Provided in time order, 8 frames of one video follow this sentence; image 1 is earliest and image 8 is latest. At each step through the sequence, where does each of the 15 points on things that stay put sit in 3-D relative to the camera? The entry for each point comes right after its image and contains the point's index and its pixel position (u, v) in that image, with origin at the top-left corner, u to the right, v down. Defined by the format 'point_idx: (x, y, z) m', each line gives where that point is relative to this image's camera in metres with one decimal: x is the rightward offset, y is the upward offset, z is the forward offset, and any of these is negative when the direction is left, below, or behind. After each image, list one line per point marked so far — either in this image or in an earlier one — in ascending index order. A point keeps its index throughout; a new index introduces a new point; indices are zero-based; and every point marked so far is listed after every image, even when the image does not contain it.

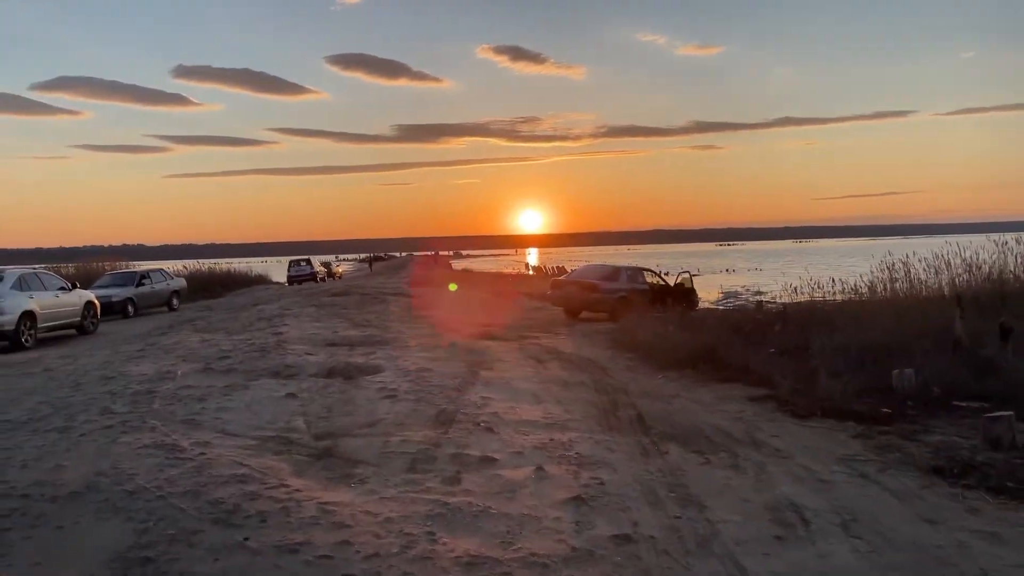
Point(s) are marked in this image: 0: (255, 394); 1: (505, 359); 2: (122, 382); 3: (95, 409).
0: (-3.0, -1.3, +9.5) m
1: (-0.1, -1.2, +13.3) m
2: (-5.3, -1.3, +10.8) m
3: (-4.6, -1.3, +8.8) m
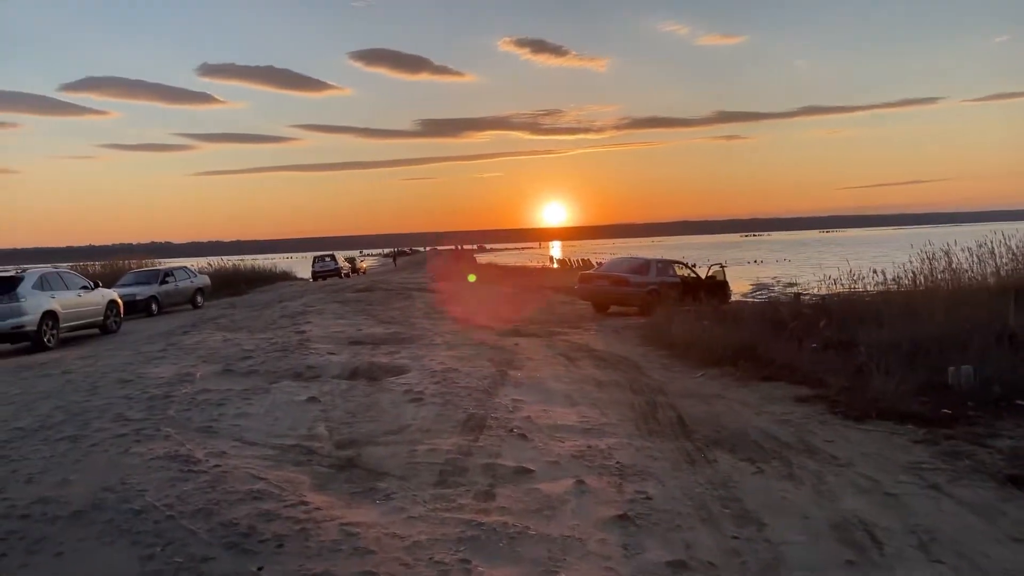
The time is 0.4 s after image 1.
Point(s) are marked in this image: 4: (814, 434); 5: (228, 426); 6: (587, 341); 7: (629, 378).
0: (-2.7, -1.3, +9.0) m
1: (+0.4, -1.1, +12.8) m
2: (-4.9, -1.3, +10.4) m
3: (-4.2, -1.3, +8.4) m
4: (+3.0, -1.5, +8.0) m
5: (-2.8, -1.3, +7.8) m
6: (+1.4, -1.0, +15.3) m
7: (+1.6, -1.3, +11.1) m
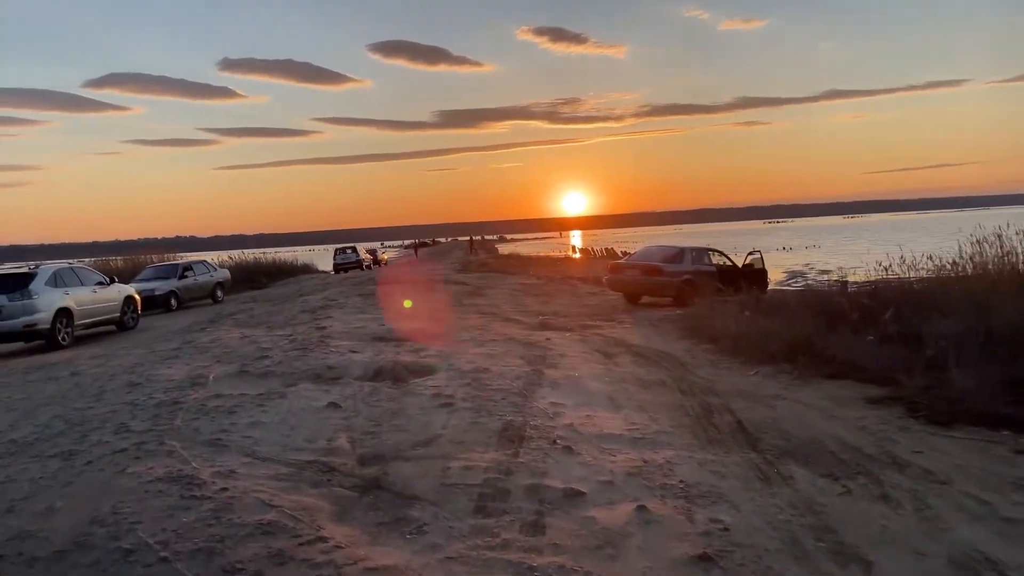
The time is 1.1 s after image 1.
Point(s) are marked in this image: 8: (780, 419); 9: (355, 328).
0: (-2.3, -1.2, +8.2) m
1: (+0.9, -1.0, +11.9) m
2: (-4.4, -1.2, +9.7) m
3: (-3.9, -1.3, +7.6) m
4: (+3.4, -1.4, +7.0) m
5: (-2.4, -1.3, +7.0) m
6: (+2.0, -0.9, +14.3) m
7: (+2.1, -1.1, +10.2) m
8: (+2.7, -1.3, +8.1) m
9: (-3.0, -0.8, +15.4) m
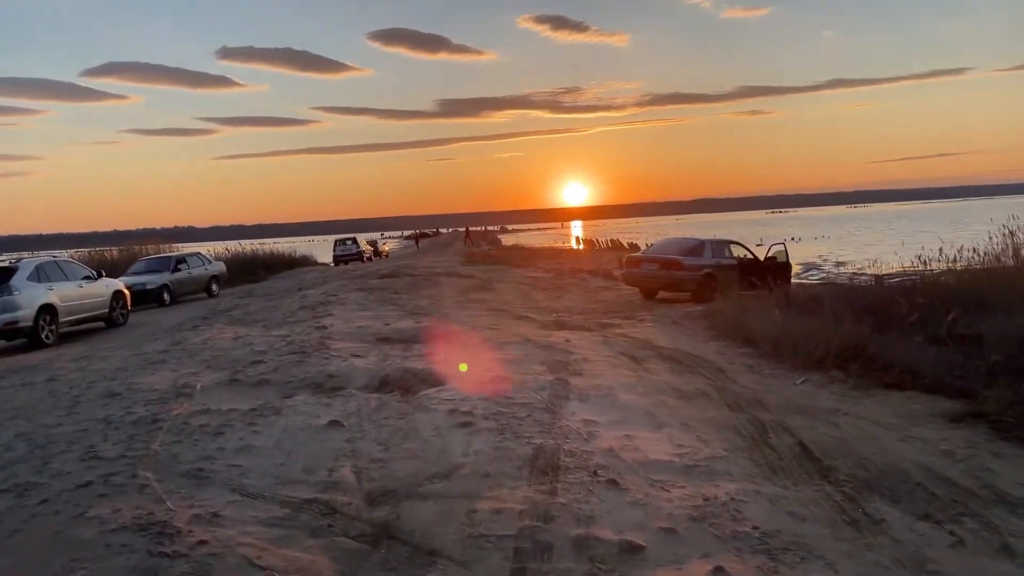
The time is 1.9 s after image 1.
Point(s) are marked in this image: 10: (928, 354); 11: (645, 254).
0: (-2.0, -1.2, +7.2) m
1: (+1.1, -1.0, +10.9) m
2: (-4.2, -1.2, +8.7) m
3: (-3.6, -1.3, +6.6) m
4: (+3.6, -1.4, +6.0) m
5: (-2.2, -1.3, +6.0) m
6: (+2.3, -0.8, +13.3) m
7: (+2.4, -1.1, +9.2) m
8: (+3.0, -1.3, +7.1) m
9: (-2.8, -0.7, +14.3) m
10: (+5.1, -0.8, +9.8) m
11: (+3.3, +0.9, +19.9) m
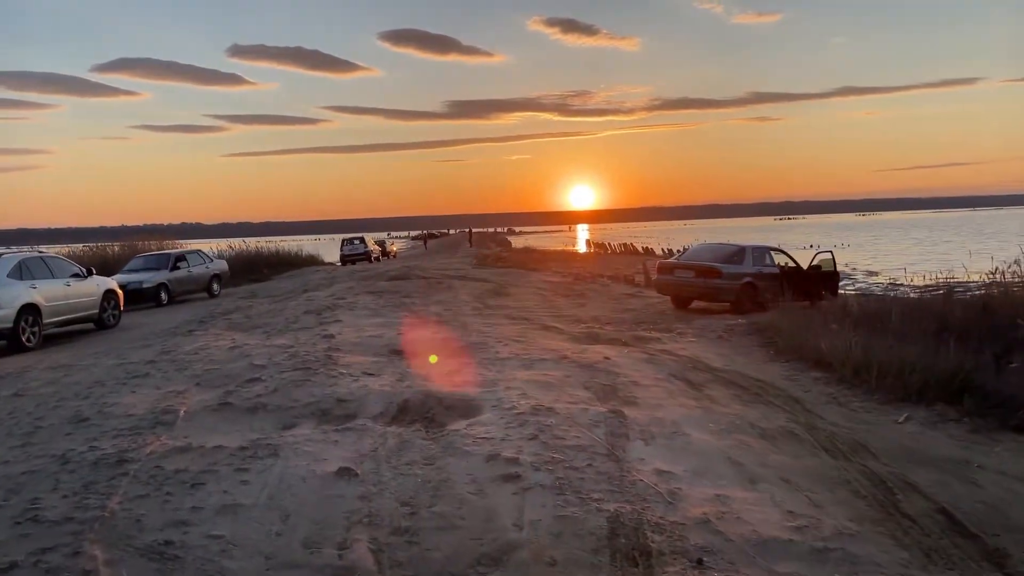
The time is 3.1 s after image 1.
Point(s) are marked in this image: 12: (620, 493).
0: (-1.6, -1.3, +5.7) m
1: (+1.6, -1.1, +9.4) m
2: (-3.8, -1.3, +7.2) m
3: (-3.2, -1.4, +5.1) m
4: (+4.1, -1.6, +4.5) m
5: (-1.7, -1.4, +4.5) m
6: (+2.7, -1.0, +11.8) m
7: (+2.8, -1.3, +7.6) m
8: (+3.4, -1.5, +5.5) m
9: (-2.3, -0.8, +12.8) m
10: (+5.6, -1.0, +8.3) m
11: (+3.8, +0.6, +18.3) m
12: (+0.7, -1.4, +5.3) m
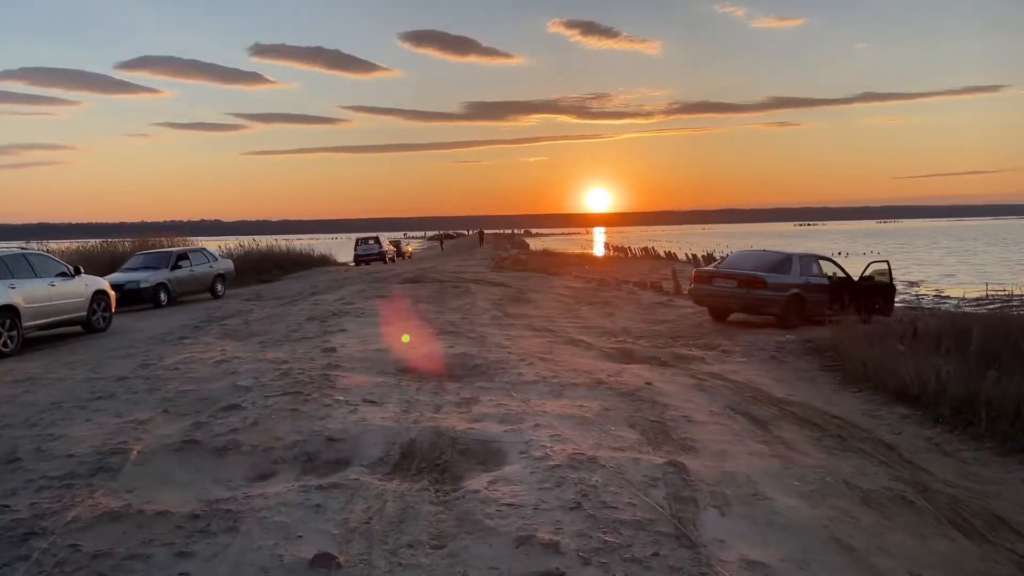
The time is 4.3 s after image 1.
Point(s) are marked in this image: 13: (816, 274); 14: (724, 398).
0: (-1.4, -1.4, +4.2) m
1: (+1.8, -1.3, +7.8) m
2: (-3.5, -1.3, +5.7) m
3: (-3.0, -1.5, +3.7) m
4: (+4.2, -1.8, +2.9) m
5: (-1.6, -1.5, +3.0) m
6: (+3.0, -1.2, +10.2) m
7: (+3.0, -1.5, +6.0) m
8: (+3.6, -1.7, +3.9) m
9: (-2.0, -0.9, +11.4) m
10: (+5.8, -1.3, +6.7) m
11: (+4.3, +0.4, +16.7) m
12: (+0.9, -1.5, +3.8) m
13: (+6.2, +0.3, +16.2) m
14: (+2.4, -1.2, +8.9) m
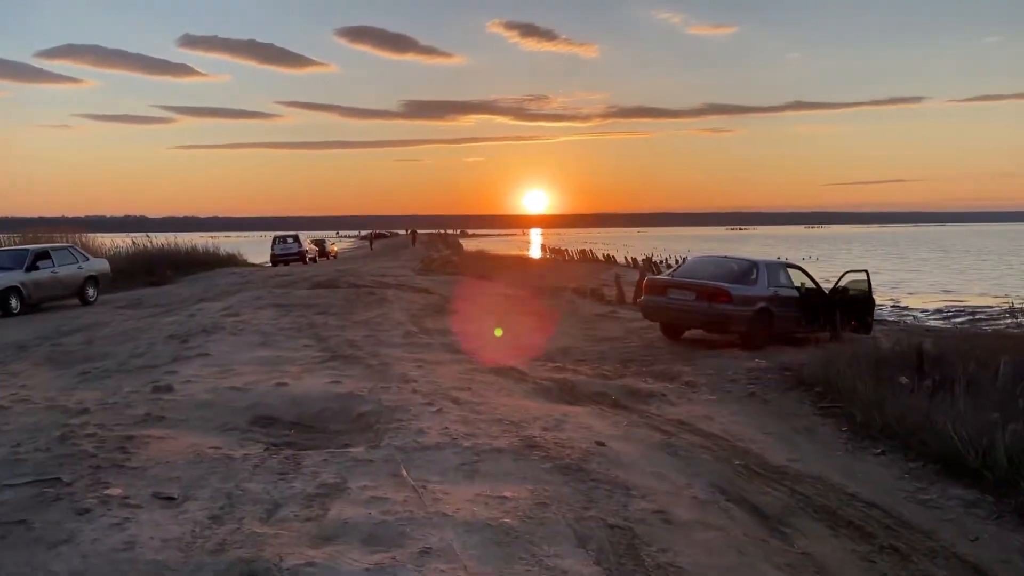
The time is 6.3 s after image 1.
0: (-1.9, -1.6, +1.3) m
1: (+1.1, -1.5, +5.2) m
2: (-4.1, -1.5, +2.6) m
3: (-3.4, -1.6, +0.6) m
4: (+3.9, -2.0, +0.4) m
5: (-1.9, -1.7, 0.0) m
6: (+2.1, -1.4, +7.6) m
7: (+2.4, -1.7, +3.5) m
8: (+3.1, -1.9, +1.4) m
9: (-3.0, -1.1, +8.4) m
10: (+5.2, -1.5, +4.3) m
11: (+2.9, +0.2, +14.2) m
12: (+0.5, -1.7, +1.1) m
13: (+4.8, +0.1, +13.9) m
14: (+1.5, -1.4, +6.2) m
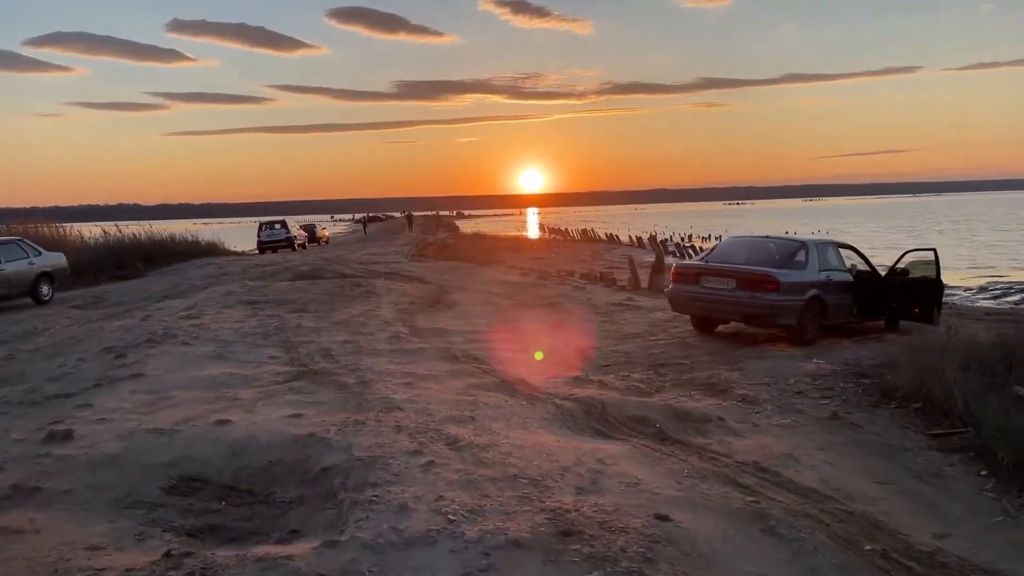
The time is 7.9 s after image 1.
0: (-1.7, -1.8, -0.8) m
1: (+1.2, -1.5, +3.1) m
2: (-3.9, -1.7, +0.5) m
3: (-3.2, -1.9, -1.4) m
4: (+4.0, -2.1, -1.6) m
5: (-1.8, -1.9, -2.0) m
6: (+2.2, -1.3, +5.6) m
7: (+2.6, -1.8, +1.4) m
8: (+3.3, -2.0, -0.6) m
9: (-2.9, -1.1, +6.3) m
10: (+5.3, -1.5, +2.3) m
11: (+3.0, +0.4, +12.1) m
12: (+0.7, -1.9, -1.0) m
13: (+4.9, +0.3, +11.8) m
14: (+1.7, -1.5, +4.2) m
